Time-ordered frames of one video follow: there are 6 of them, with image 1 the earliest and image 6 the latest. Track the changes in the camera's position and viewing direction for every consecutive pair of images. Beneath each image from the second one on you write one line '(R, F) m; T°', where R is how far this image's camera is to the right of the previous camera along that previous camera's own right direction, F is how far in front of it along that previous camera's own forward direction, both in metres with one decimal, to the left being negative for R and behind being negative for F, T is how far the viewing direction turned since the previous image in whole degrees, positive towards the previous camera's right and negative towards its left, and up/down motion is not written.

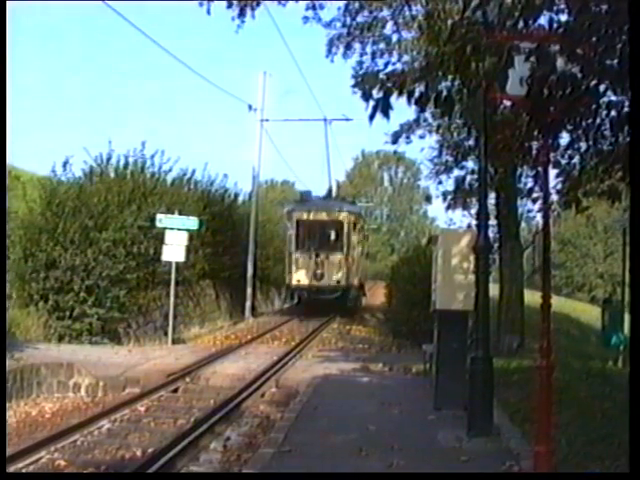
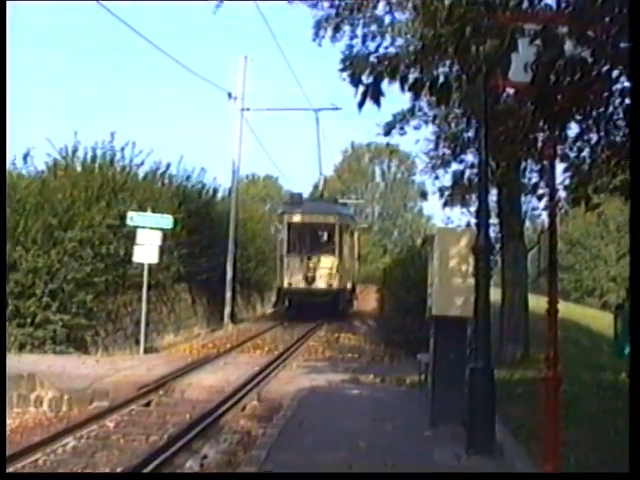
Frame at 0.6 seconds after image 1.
(0.0, +1.5) m; 0°
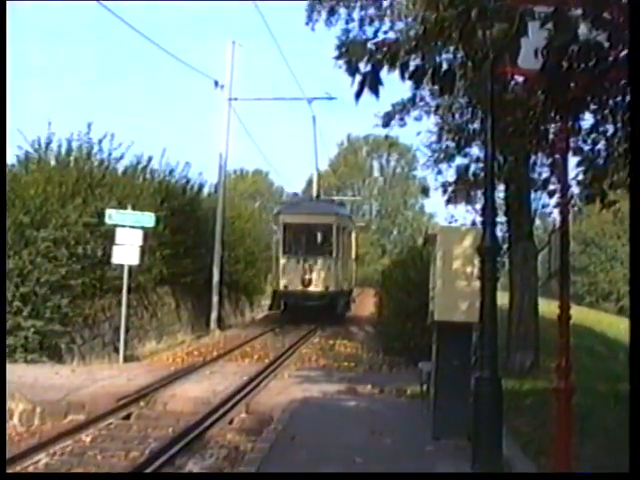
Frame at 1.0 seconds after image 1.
(0.0, +1.2) m; 0°
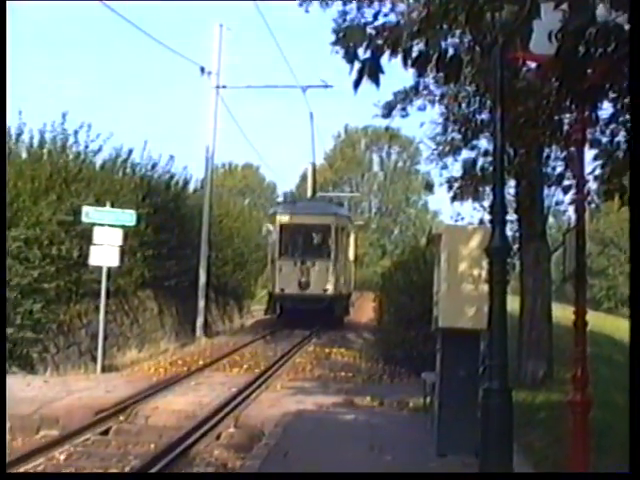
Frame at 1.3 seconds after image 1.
(0.0, +1.2) m; 0°
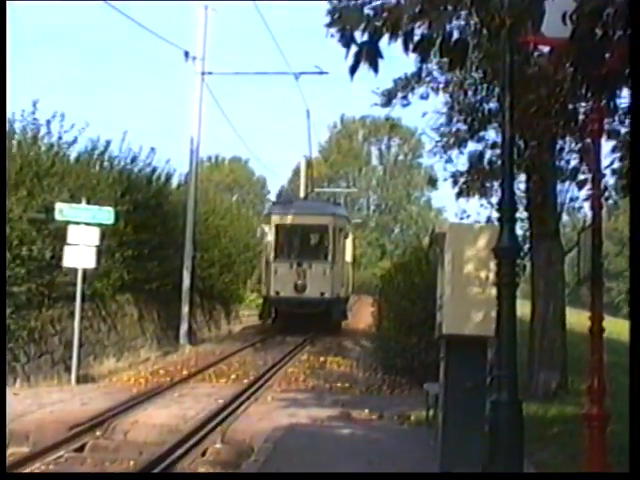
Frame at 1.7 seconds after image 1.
(+0.1, +1.1) m; 0°
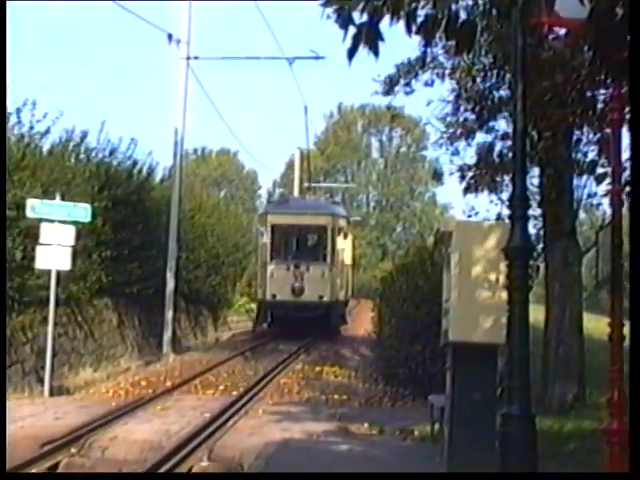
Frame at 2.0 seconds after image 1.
(0.0, +1.1) m; 0°
